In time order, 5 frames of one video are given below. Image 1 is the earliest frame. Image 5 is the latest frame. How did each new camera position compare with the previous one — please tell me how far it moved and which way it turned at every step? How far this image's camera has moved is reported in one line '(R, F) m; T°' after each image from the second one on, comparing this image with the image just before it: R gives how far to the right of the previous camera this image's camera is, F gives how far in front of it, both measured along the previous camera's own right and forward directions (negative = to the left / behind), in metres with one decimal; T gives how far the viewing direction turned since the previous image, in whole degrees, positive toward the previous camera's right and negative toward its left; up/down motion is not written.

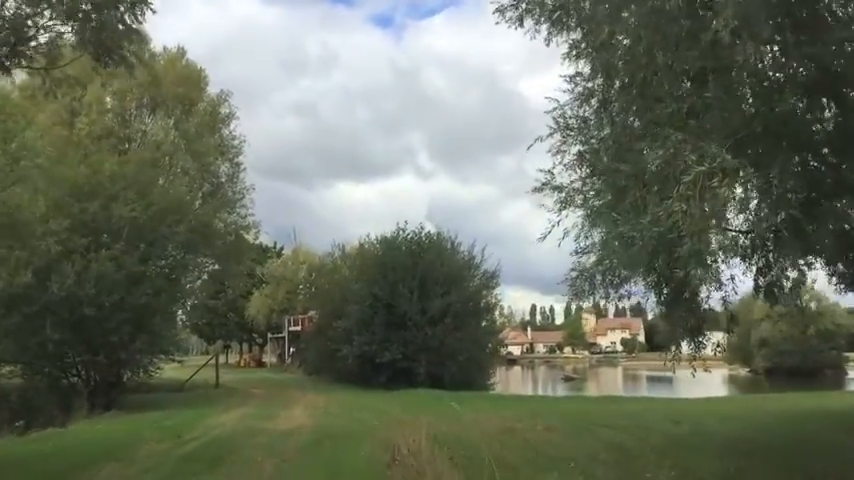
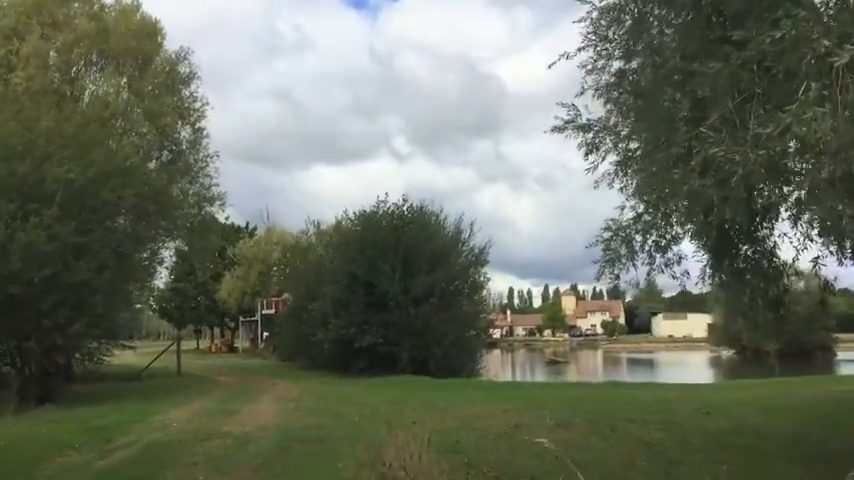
(-0.2, +3.3) m; +2°
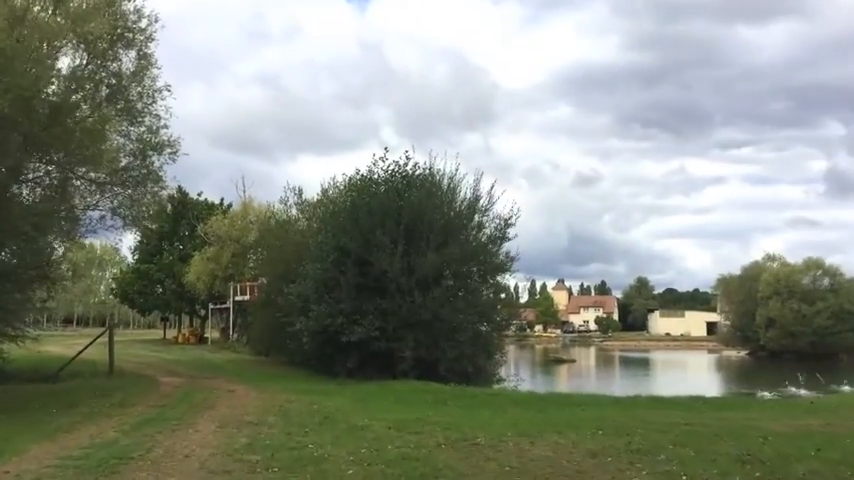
(-0.8, +7.6) m; +1°
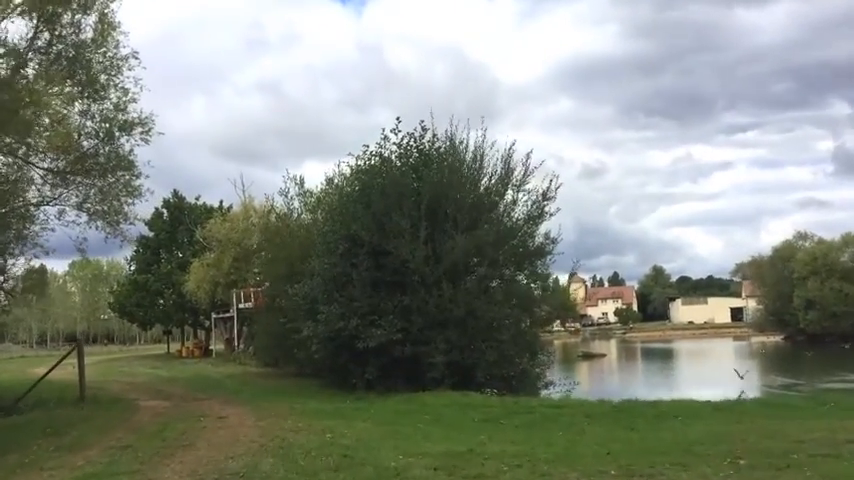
(-0.5, +4.3) m; -1°
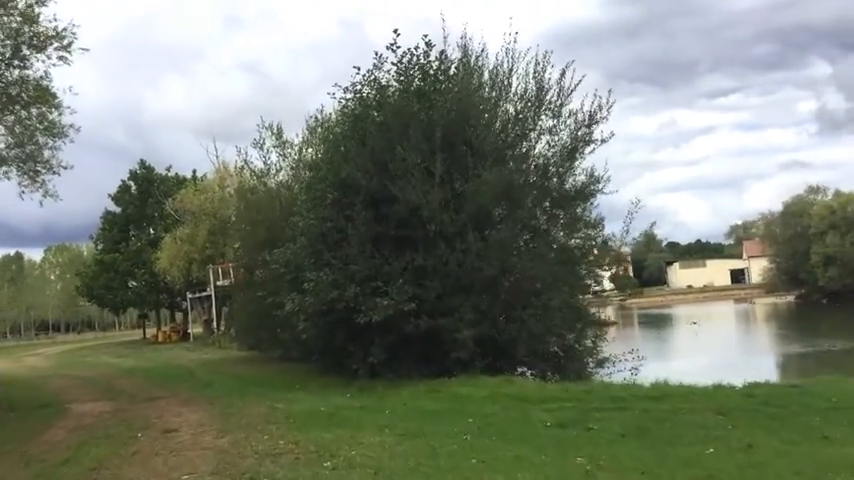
(-0.6, +5.2) m; +1°
